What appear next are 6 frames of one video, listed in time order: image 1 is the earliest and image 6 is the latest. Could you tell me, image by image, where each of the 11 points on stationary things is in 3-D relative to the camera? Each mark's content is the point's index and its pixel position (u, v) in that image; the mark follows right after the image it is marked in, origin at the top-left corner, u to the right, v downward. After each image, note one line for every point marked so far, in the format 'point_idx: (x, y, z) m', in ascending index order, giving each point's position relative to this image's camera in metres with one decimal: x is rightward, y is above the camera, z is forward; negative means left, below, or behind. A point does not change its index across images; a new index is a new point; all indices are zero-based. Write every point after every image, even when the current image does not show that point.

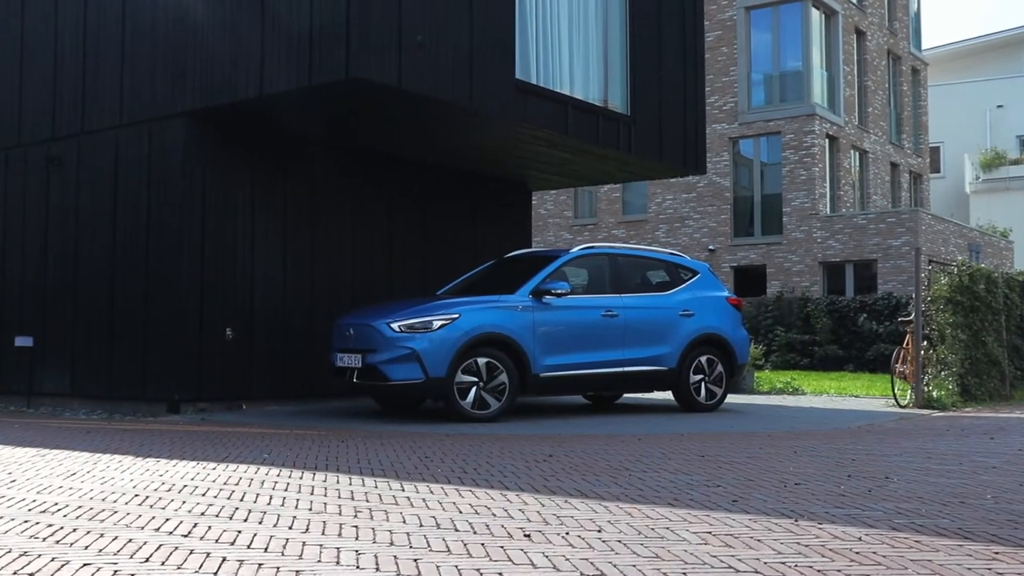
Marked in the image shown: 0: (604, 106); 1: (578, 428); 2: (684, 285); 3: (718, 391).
0: (+1.2, +2.3, +13.6) m
1: (+0.6, -1.3, +9.9) m
2: (+1.9, 0.0, +11.9) m
3: (+2.3, -1.1, +12.1) m
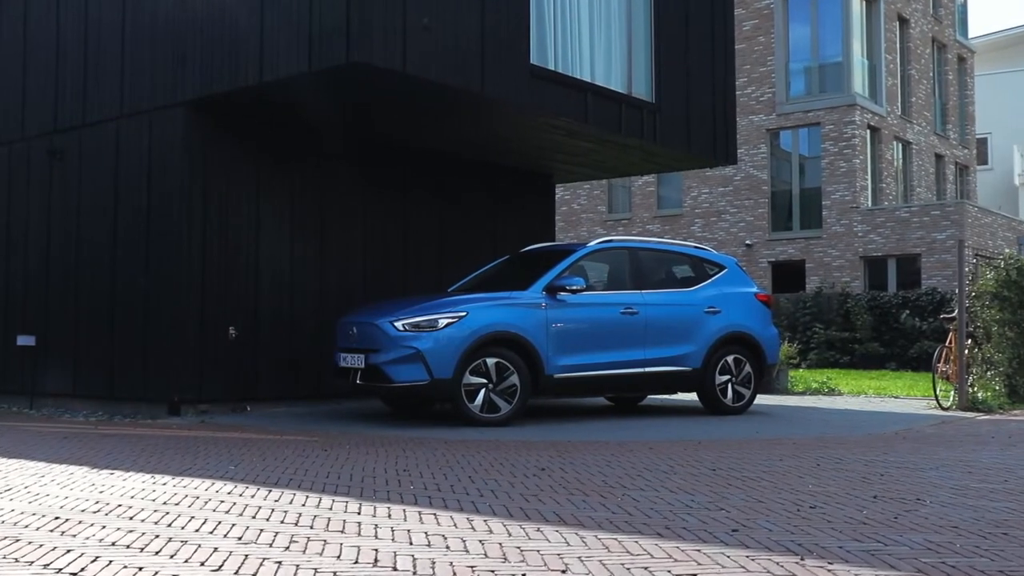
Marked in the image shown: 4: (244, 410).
0: (+1.4, +2.3, +12.9) m
1: (+0.7, -1.2, +9.3) m
2: (+2.0, +0.1, +11.3) m
3: (+2.5, -1.1, +11.4) m
4: (-2.8, -1.3, +11.3) m
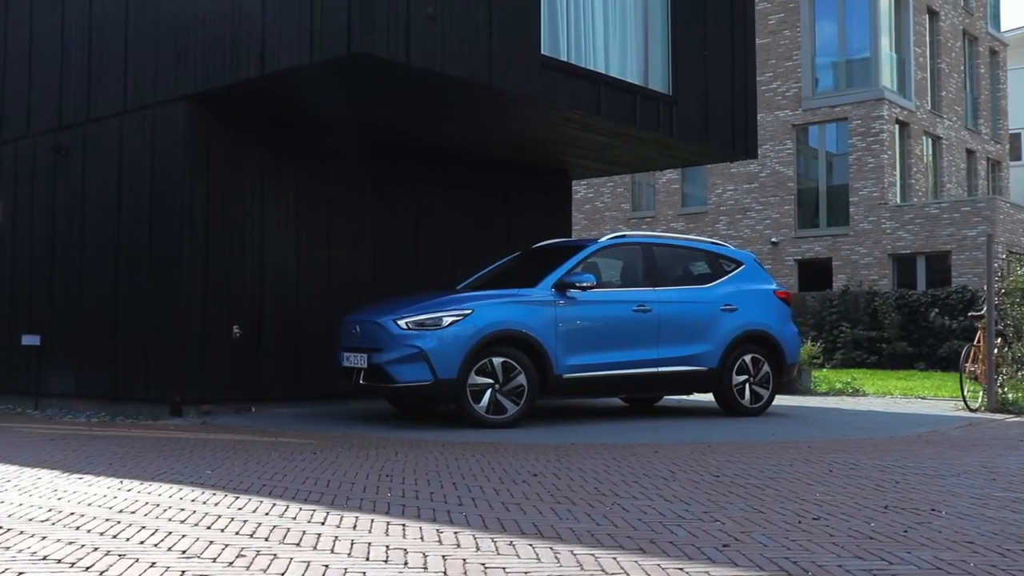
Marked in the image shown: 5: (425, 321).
0: (+1.5, +2.3, +12.6) m
1: (+0.7, -1.2, +9.0) m
2: (+2.1, +0.1, +10.9) m
3: (+2.6, -1.1, +11.0) m
4: (-2.7, -1.3, +11.1) m
5: (-0.7, -0.3, +9.2) m
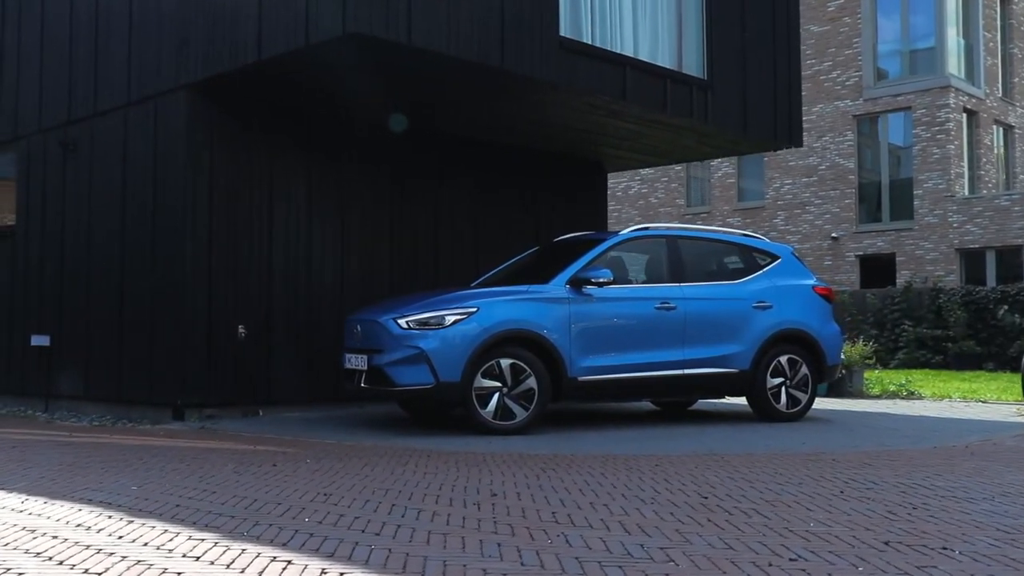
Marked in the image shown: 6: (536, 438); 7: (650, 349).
0: (+1.8, +2.4, +11.8) m
1: (+0.8, -1.2, +8.3) m
2: (+2.3, +0.2, +10.1) m
3: (+2.7, -1.0, +10.2) m
4: (-2.5, -1.2, +10.6) m
5: (-0.7, -0.2, +8.6) m
6: (+0.2, -1.2, +8.9) m
7: (+1.2, -0.5, +9.4) m
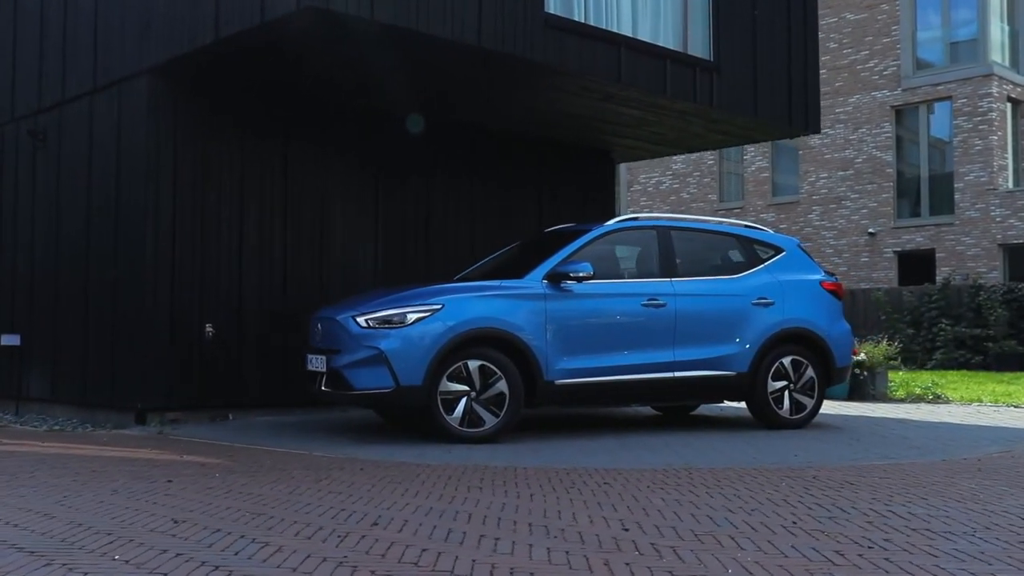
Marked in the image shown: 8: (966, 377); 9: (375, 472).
0: (+1.7, +2.4, +11.0) m
1: (+0.5, -1.1, +7.5) m
2: (+2.1, +0.2, +9.3) m
3: (+2.6, -1.0, +9.4) m
4: (-2.6, -1.2, +10.0) m
5: (-0.9, -0.2, +7.9) m
6: (0.0, -1.2, +8.2) m
7: (+1.0, -0.5, +8.6) m
8: (+6.9, -1.4, +16.2) m
9: (-0.7, -1.0, +6.0) m
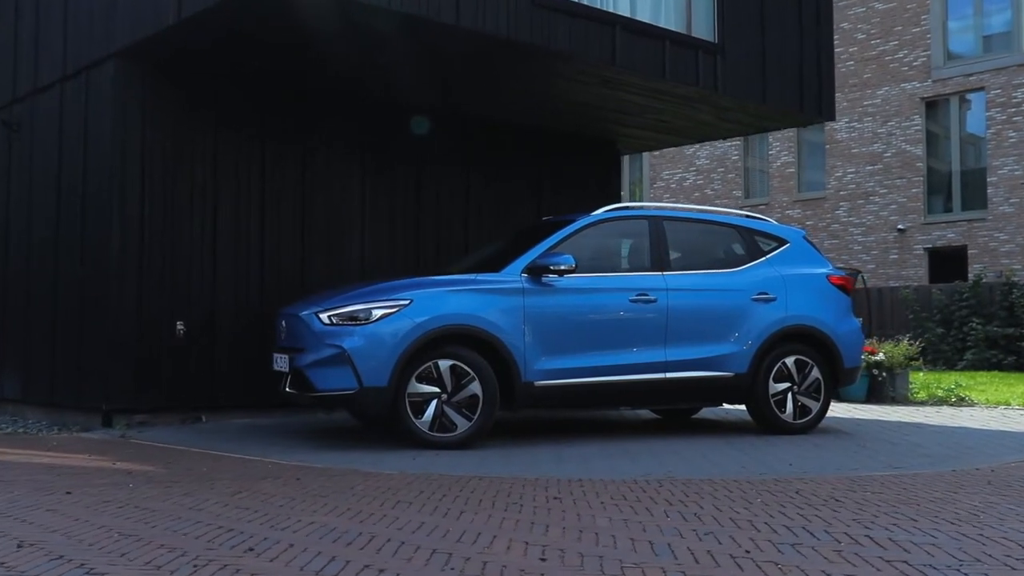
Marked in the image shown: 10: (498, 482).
0: (+1.6, +2.5, +10.4) m
1: (+0.4, -1.1, +7.0) m
2: (+2.0, +0.2, +8.6) m
3: (+2.4, -0.9, +8.7) m
4: (-2.7, -1.2, +9.5) m
5: (-1.1, -0.2, +7.4) m
6: (-0.2, -1.1, +7.6) m
7: (+0.8, -0.4, +8.0) m
8: (+7.0, -1.3, +15.4) m
9: (-0.9, -1.0, +5.5) m
10: (-0.1, -1.0, +5.8) m
